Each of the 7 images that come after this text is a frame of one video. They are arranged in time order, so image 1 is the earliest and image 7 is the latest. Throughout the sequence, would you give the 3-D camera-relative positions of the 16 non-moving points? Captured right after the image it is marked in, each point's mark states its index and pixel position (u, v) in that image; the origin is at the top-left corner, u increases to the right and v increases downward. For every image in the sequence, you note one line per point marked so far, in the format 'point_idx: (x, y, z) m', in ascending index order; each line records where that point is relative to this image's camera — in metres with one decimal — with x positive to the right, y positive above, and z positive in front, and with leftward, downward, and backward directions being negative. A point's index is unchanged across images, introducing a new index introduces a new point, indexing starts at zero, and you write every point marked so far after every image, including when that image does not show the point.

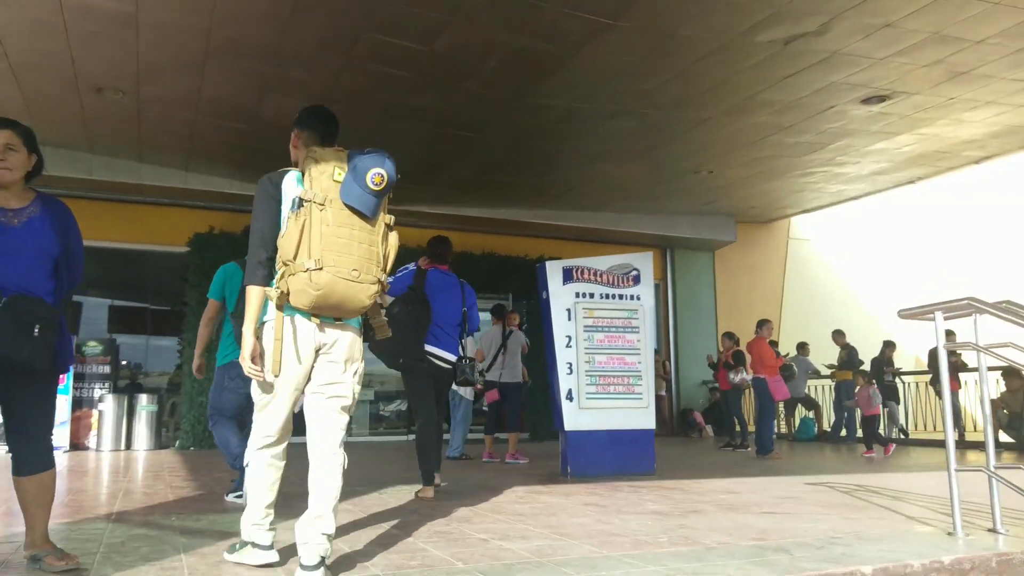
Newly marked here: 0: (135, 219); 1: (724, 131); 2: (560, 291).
0: (-5.8, +1.1, +10.9) m
1: (+2.8, +2.1, +9.3) m
2: (+0.4, 0.0, +5.9) m
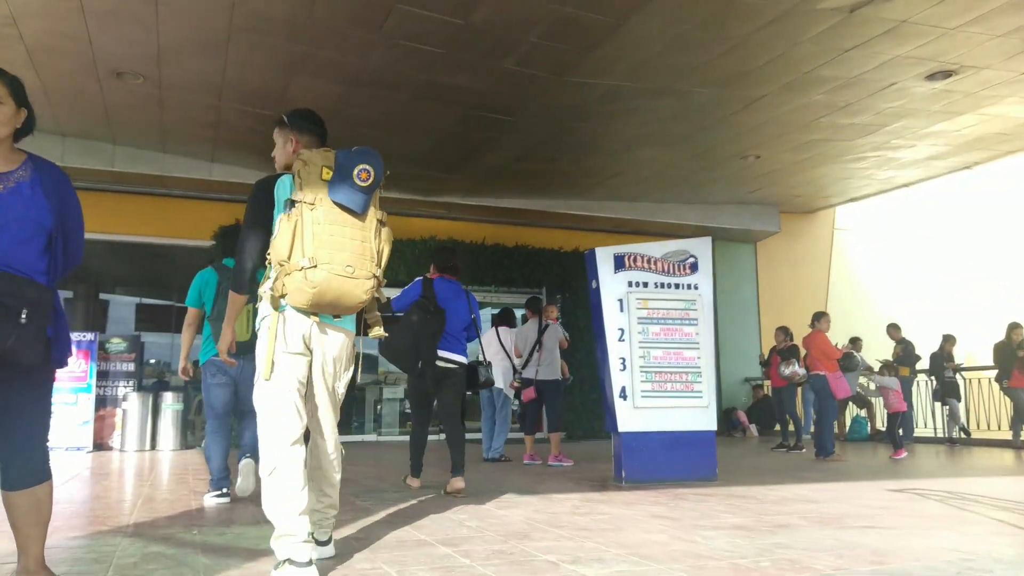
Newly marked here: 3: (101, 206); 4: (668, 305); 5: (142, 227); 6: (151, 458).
0: (-5.3, +1.1, +10.6) m
1: (+3.2, +2.2, +8.7) m
2: (+0.8, +0.1, +5.5) m
3: (-6.0, +1.2, +10.3) m
4: (+1.2, -0.1, +5.6) m
5: (-5.5, +0.9, +10.5) m
6: (-4.5, -2.1, +8.8) m
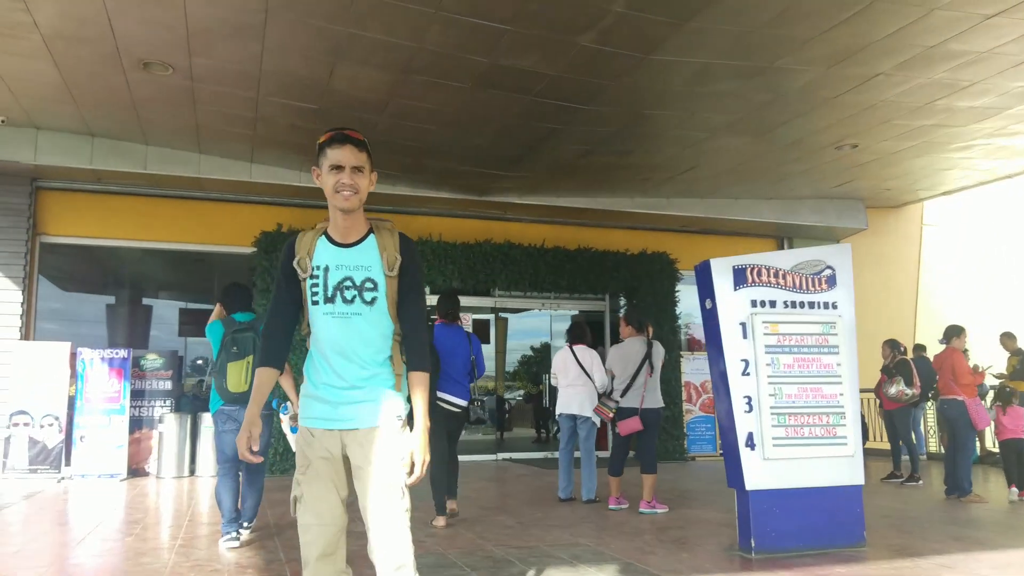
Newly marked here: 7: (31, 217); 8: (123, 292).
0: (-4.4, +1.0, +9.8) m
1: (+4.0, +2.1, +7.5) m
2: (+1.4, -0.1, +4.4) m
3: (-5.1, +1.0, +9.6) m
4: (+1.8, -0.3, +4.5) m
5: (-4.6, +0.8, +9.8) m
6: (-3.7, -2.3, +8.0) m
7: (-6.2, +0.9, +9.1) m
8: (-5.4, 0.0, +9.8) m
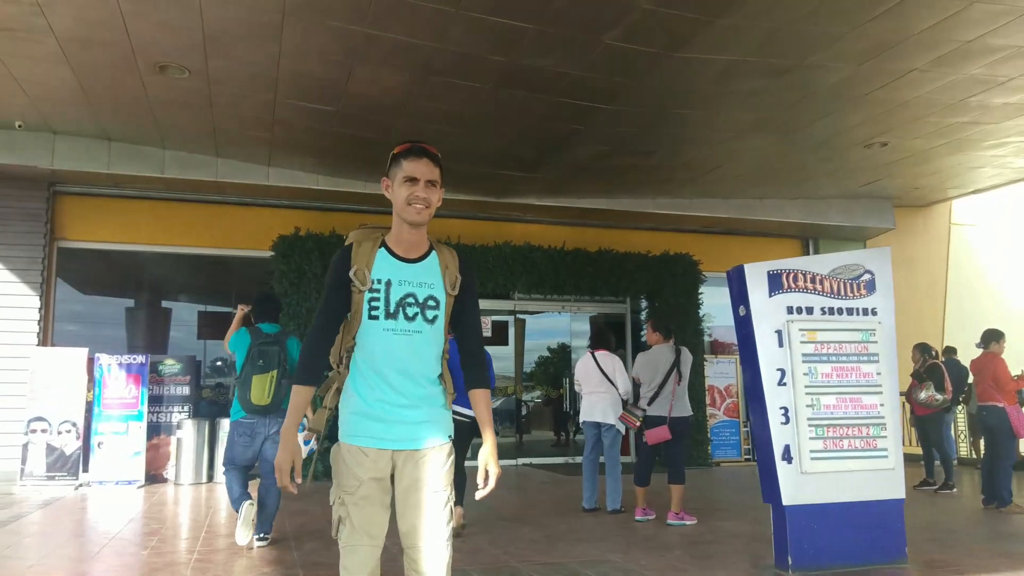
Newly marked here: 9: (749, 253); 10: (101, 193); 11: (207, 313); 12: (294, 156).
0: (-4.1, +0.9, +9.8) m
1: (+4.2, +2.1, +7.3) m
2: (+1.5, -0.1, +4.2) m
3: (-4.9, +1.0, +9.6) m
4: (+2.0, -0.3, +4.3) m
5: (-4.3, +0.7, +9.7) m
6: (-3.4, -2.4, +7.9) m
7: (-6.0, +0.9, +9.1) m
8: (-5.1, -0.1, +9.7) m
9: (+4.0, +0.6, +12.0) m
10: (-5.4, +1.3, +9.3) m
11: (-4.2, -0.3, +9.9) m
12: (-2.7, +1.7, +8.8) m
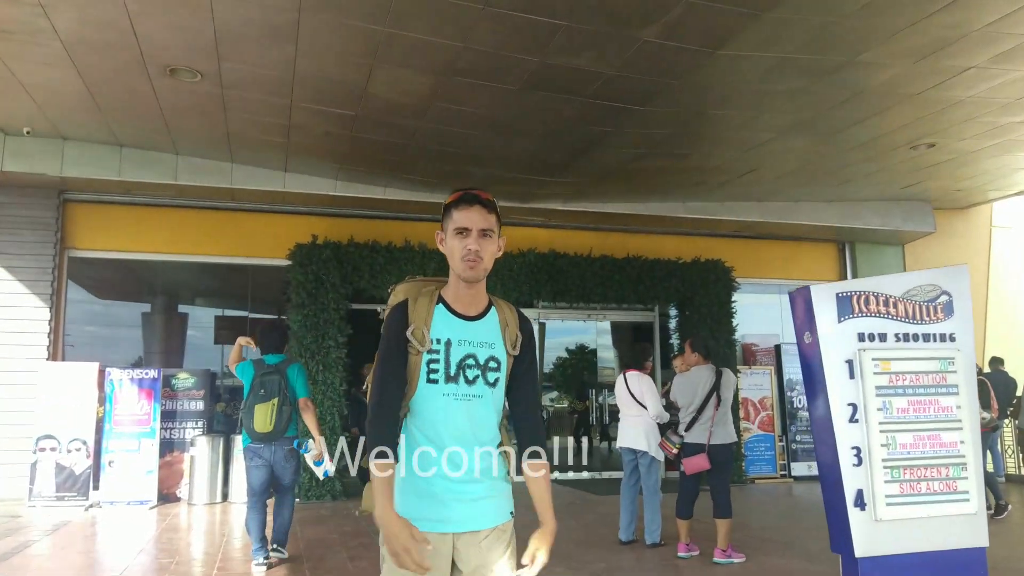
0: (-3.8, +0.8, +9.5) m
1: (+4.5, +1.9, +6.8) m
2: (+1.7, -0.2, +3.8) m
3: (-4.5, +0.8, +9.3) m
4: (+2.2, -0.4, +3.8) m
5: (-4.0, +0.6, +9.4) m
6: (-3.1, -2.5, +7.6) m
7: (-5.7, +0.7, +8.8) m
8: (-4.8, -0.2, +9.4) m
9: (+4.4, +0.5, +11.5) m
10: (-5.1, +1.1, +9.0) m
11: (-3.9, -0.4, +9.6) m
12: (-2.4, +1.5, +8.5) m
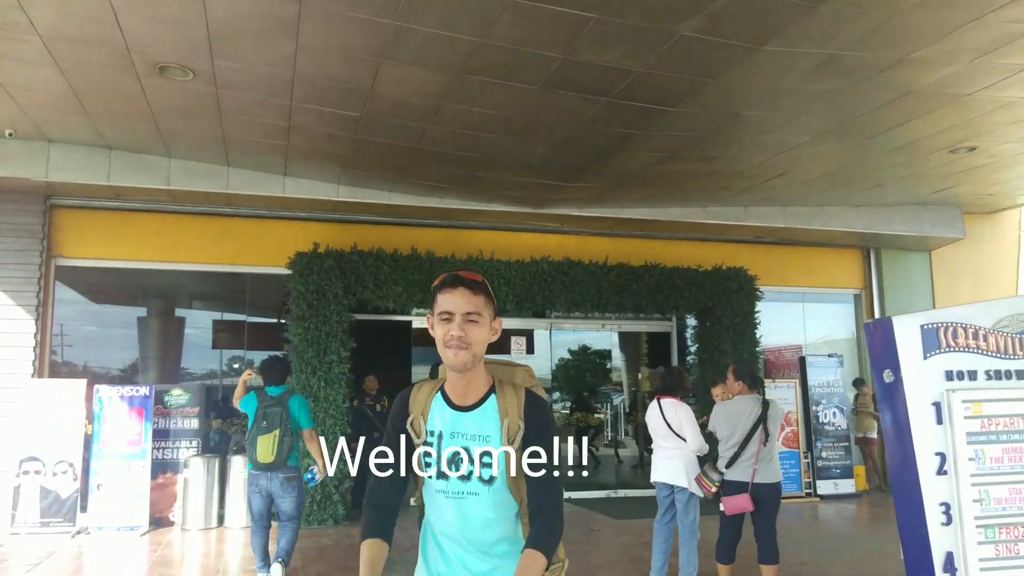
0: (-3.7, +0.7, +9.0) m
1: (+4.6, +1.8, +6.3) m
2: (+1.9, -0.4, +3.3) m
3: (-4.4, +0.7, +8.8) m
4: (+2.4, -0.6, +3.3) m
5: (-3.9, +0.5, +8.9) m
6: (-3.0, -2.6, +7.1) m
7: (-5.5, +0.6, +8.3) m
8: (-4.6, -0.4, +8.9) m
9: (+4.6, +0.4, +11.0) m
10: (-5.0, +1.0, +8.5) m
11: (-3.7, -0.5, +9.1) m
12: (-2.3, +1.4, +8.0) m
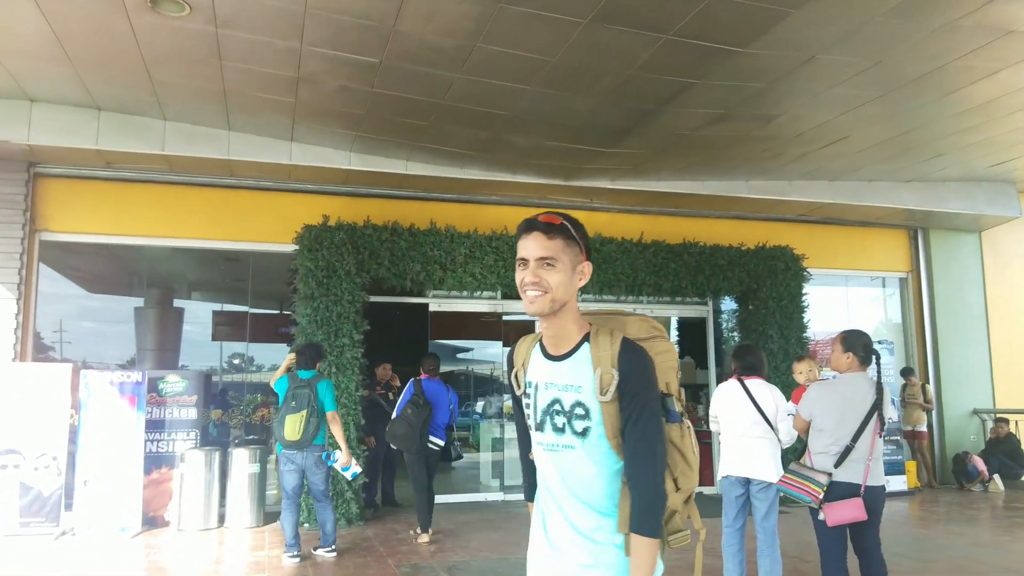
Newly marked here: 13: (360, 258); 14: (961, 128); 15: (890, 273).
0: (-3.3, +0.9, +8.2) m
1: (+5.0, +2.0, +5.5) m
2: (+2.2, -0.2, +2.5) m
3: (-4.1, +1.0, +8.0) m
4: (+2.7, -0.3, +2.6) m
5: (-3.5, +0.7, +8.1) m
6: (-2.7, -2.4, +6.4) m
7: (-5.2, +0.9, +7.5) m
8: (-4.3, -0.1, +8.2) m
9: (+4.9, +0.6, +10.3) m
10: (-4.7, +1.2, +7.8) m
11: (-3.4, -0.3, +8.3) m
12: (-1.9, +1.6, +7.2) m
13: (-1.6, +0.3, +7.6) m
14: (+4.8, +1.7, +7.6) m
15: (+5.7, +0.2, +10.5) m
